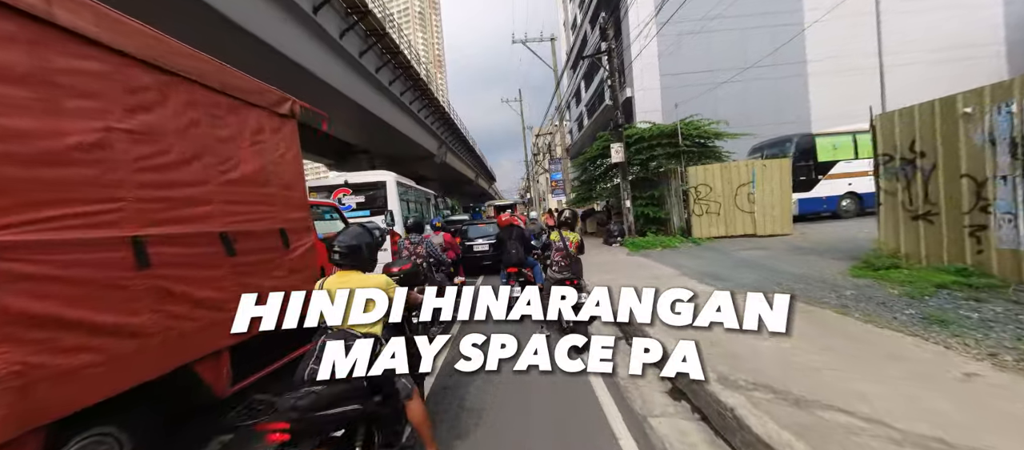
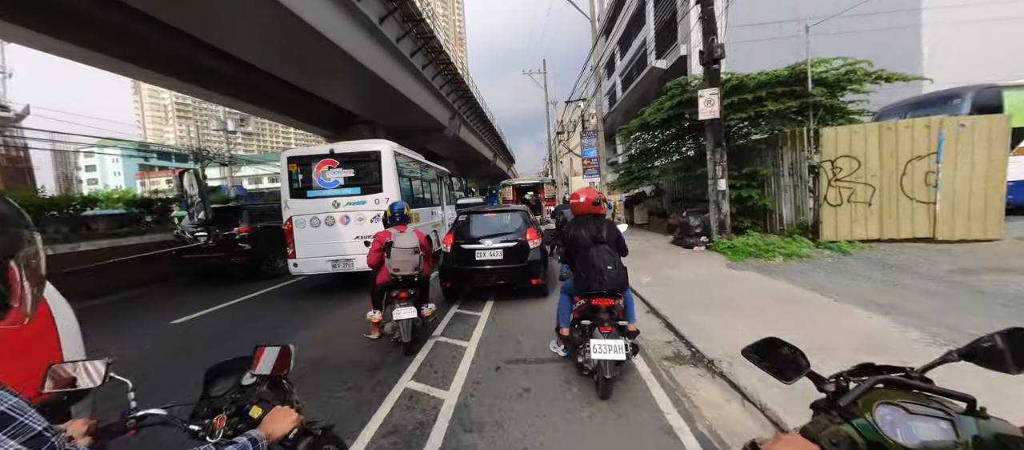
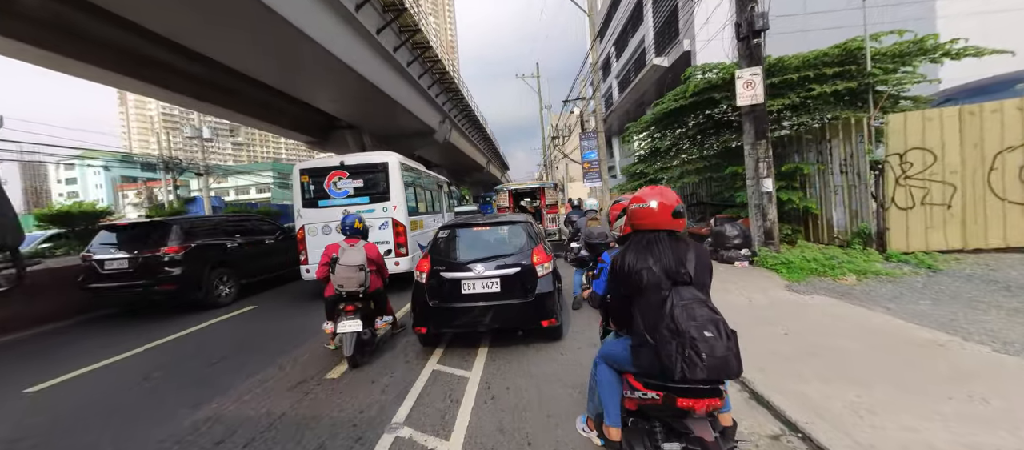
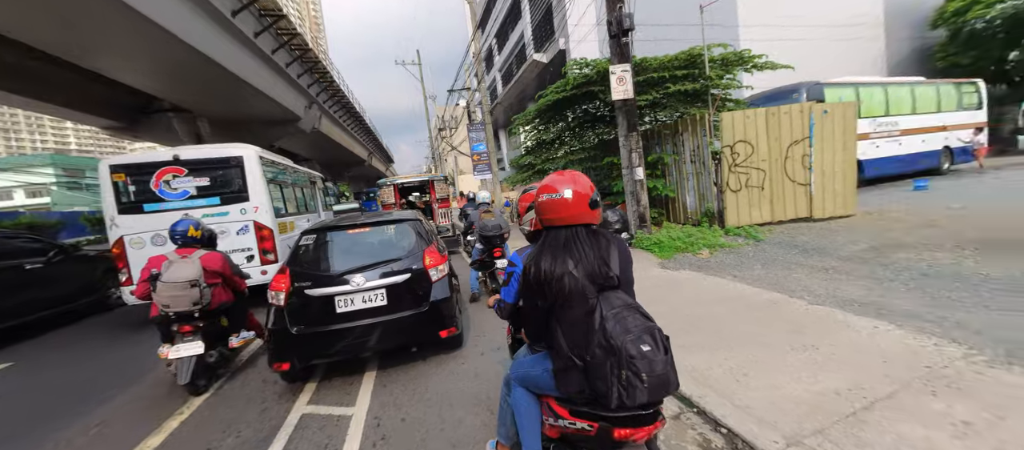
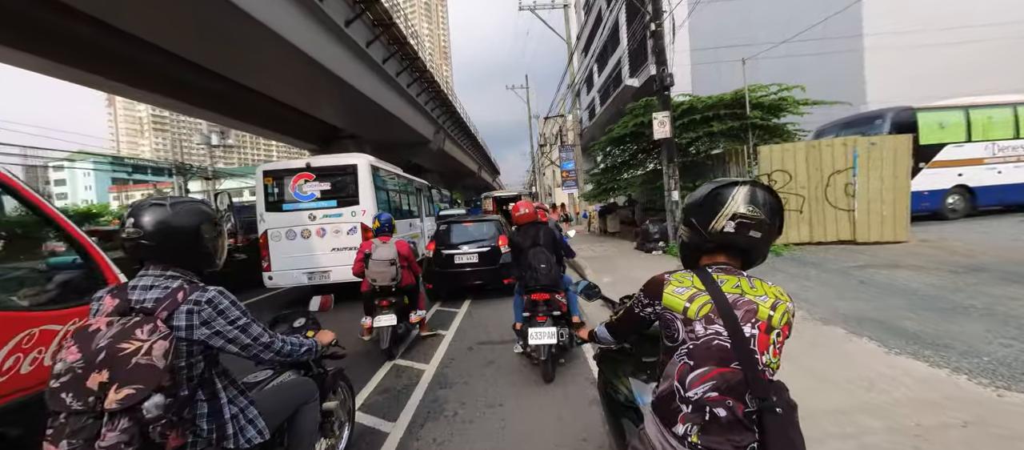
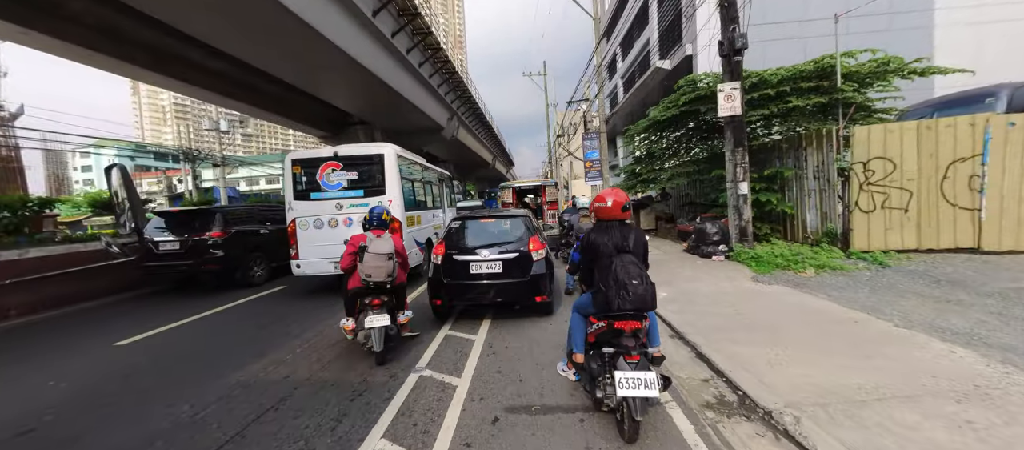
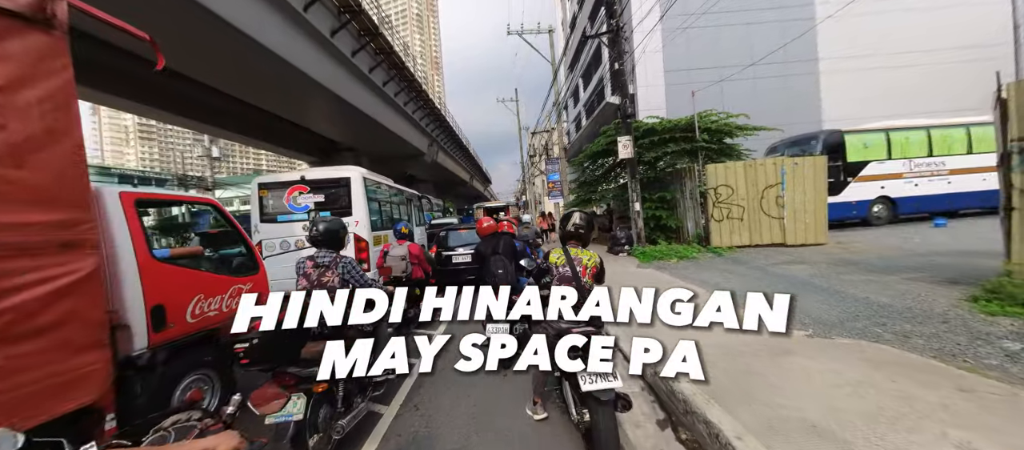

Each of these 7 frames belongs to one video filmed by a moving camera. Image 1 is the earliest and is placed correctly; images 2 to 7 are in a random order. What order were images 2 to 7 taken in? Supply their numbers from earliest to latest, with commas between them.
7, 5, 2, 6, 3, 4
